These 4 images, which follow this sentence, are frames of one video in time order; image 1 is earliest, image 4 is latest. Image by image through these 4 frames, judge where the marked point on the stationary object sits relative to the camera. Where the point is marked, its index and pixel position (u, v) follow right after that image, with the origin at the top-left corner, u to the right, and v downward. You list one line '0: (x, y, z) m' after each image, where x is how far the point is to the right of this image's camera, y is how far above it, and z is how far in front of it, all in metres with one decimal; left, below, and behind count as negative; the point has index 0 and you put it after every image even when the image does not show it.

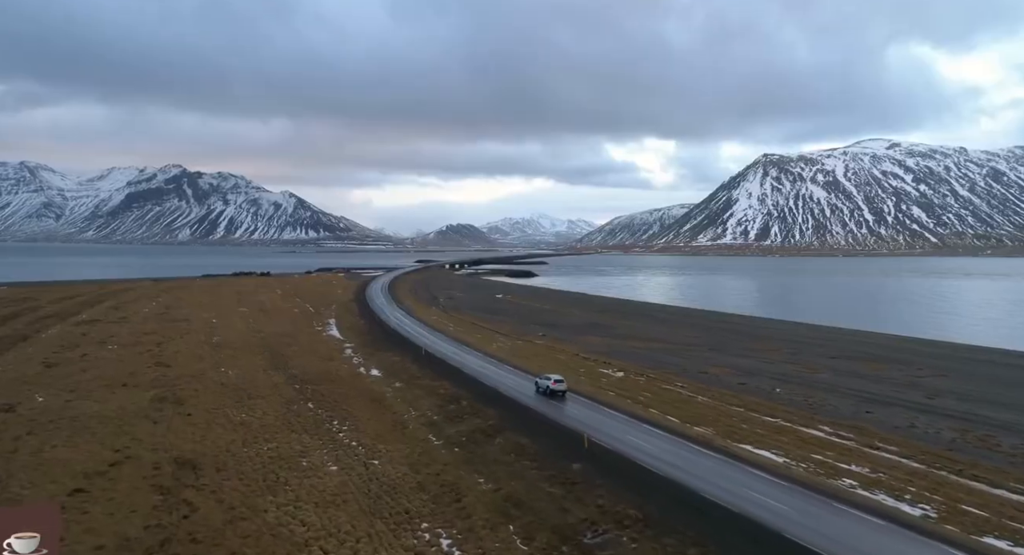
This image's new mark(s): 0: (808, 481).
0: (+8.7, -6.0, +18.3) m
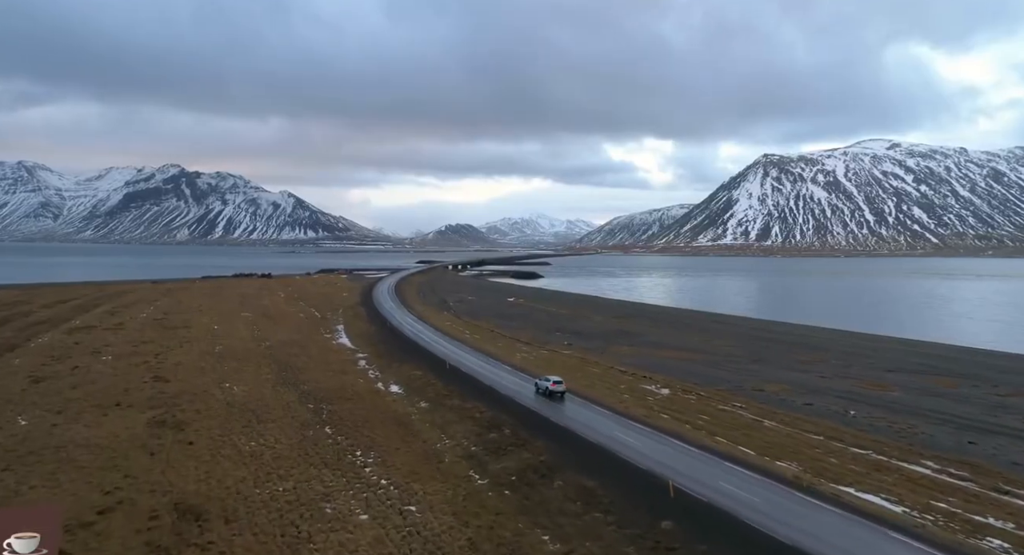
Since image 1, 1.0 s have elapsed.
0: (+10.6, -6.4, +14.9) m
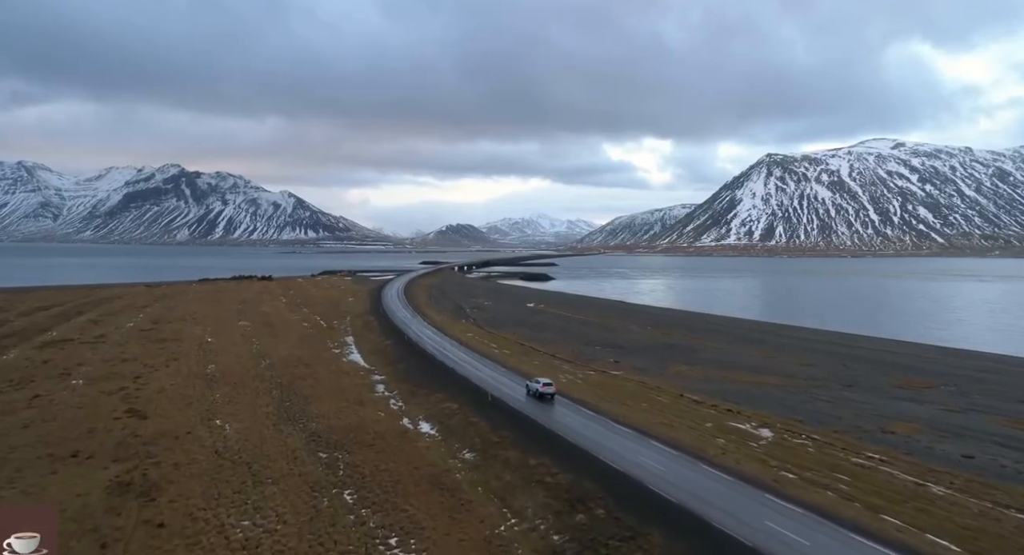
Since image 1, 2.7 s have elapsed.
0: (+13.2, -6.9, +8.2) m
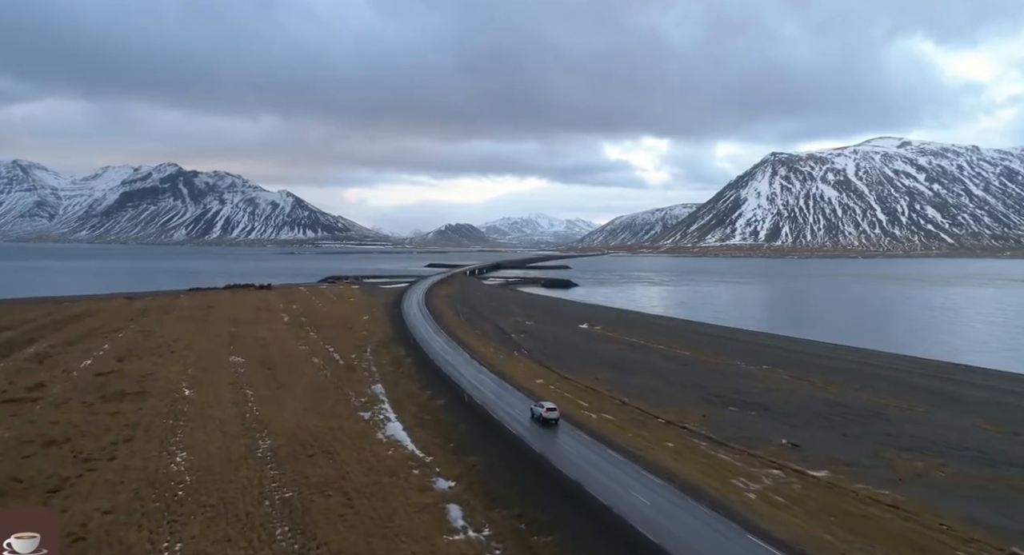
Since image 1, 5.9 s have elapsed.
0: (+19.0, -8.8, -6.4) m
